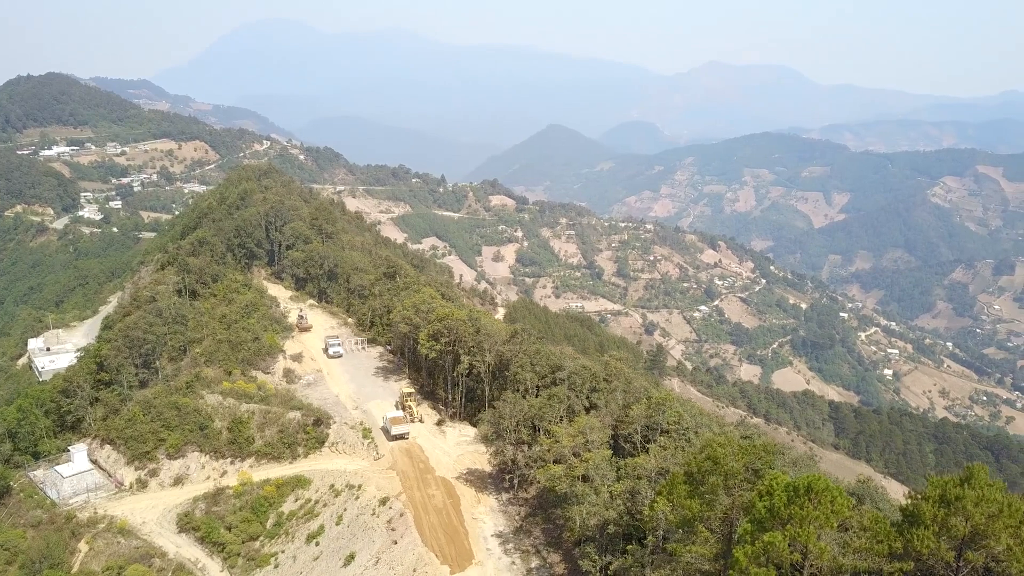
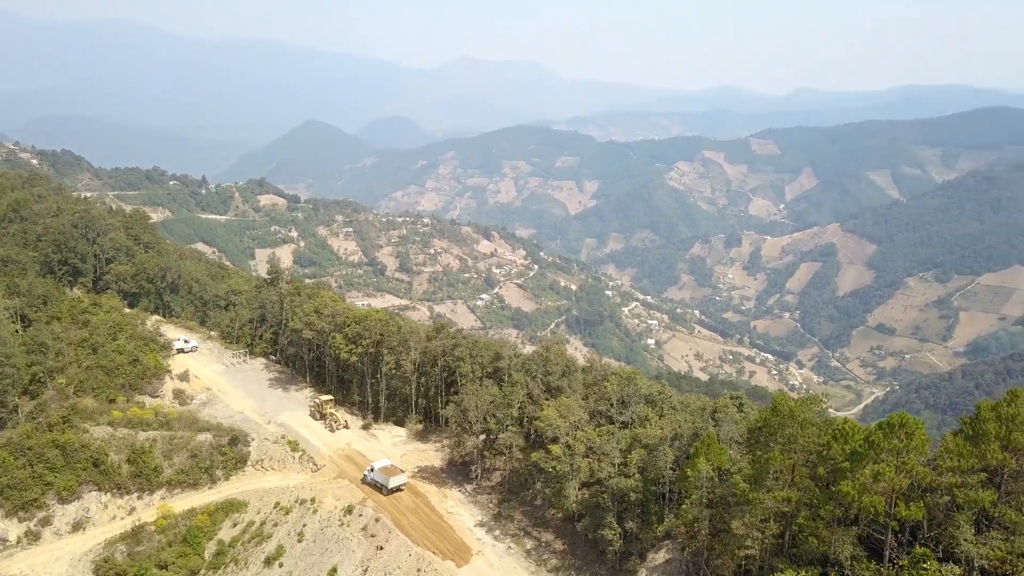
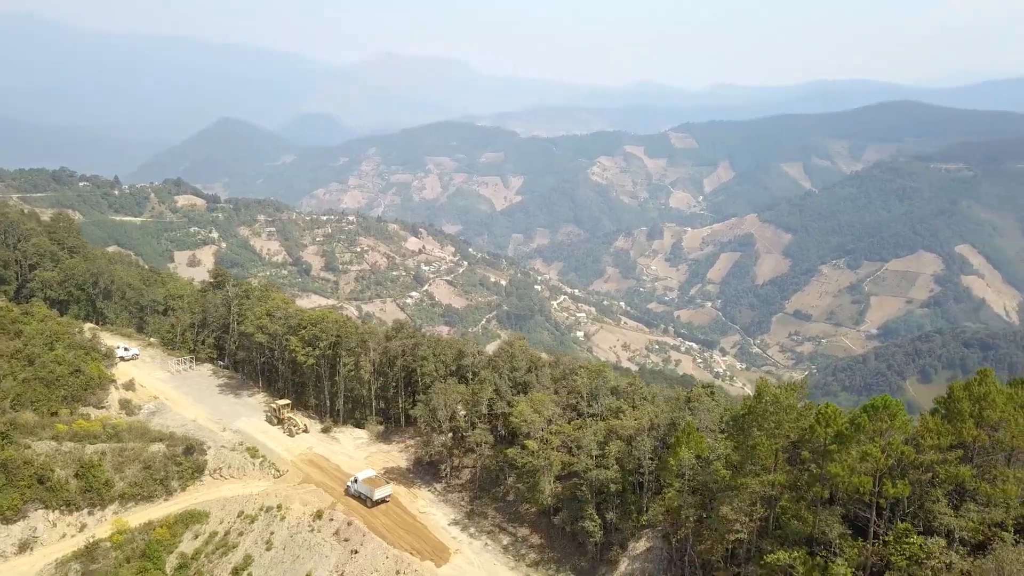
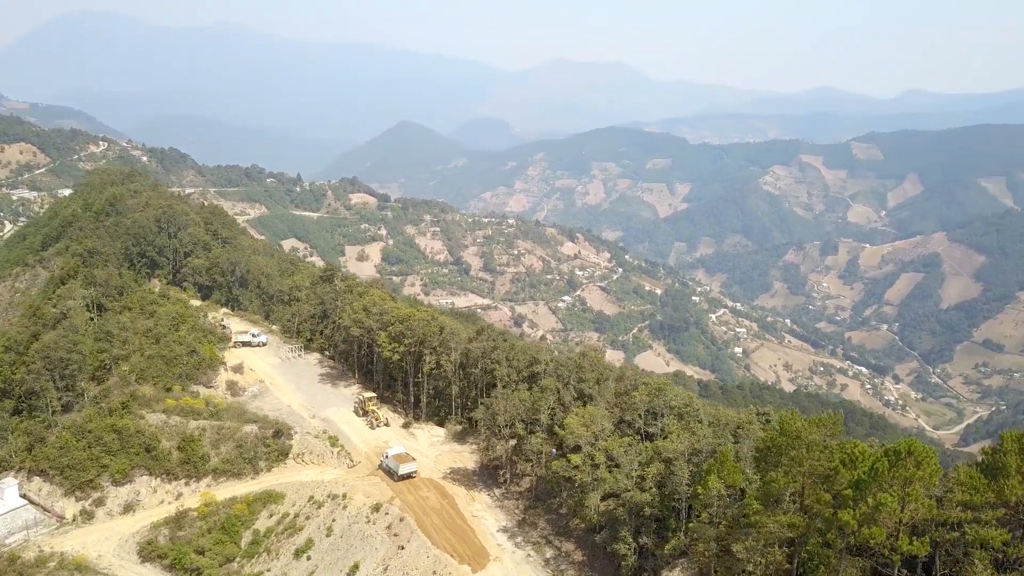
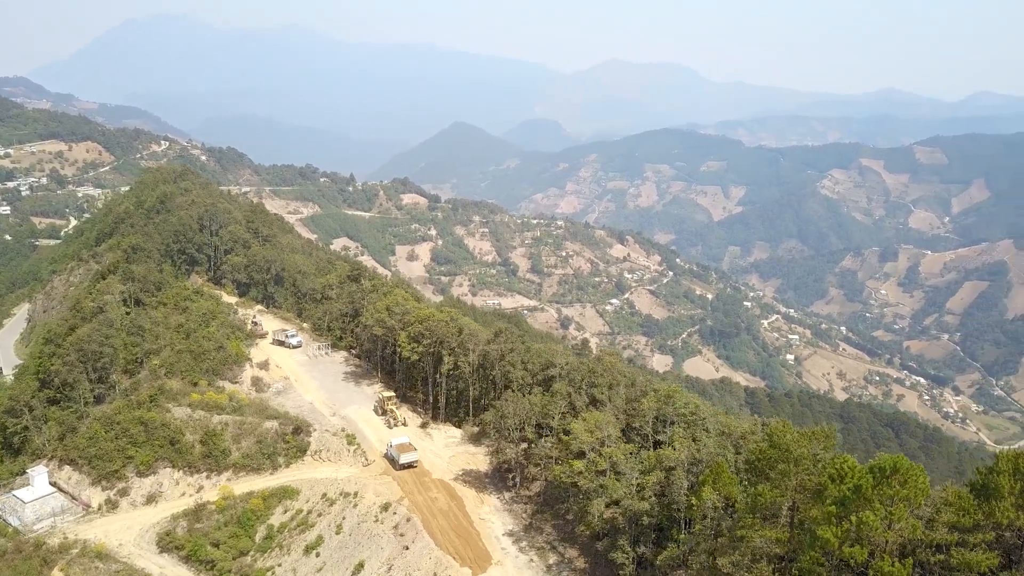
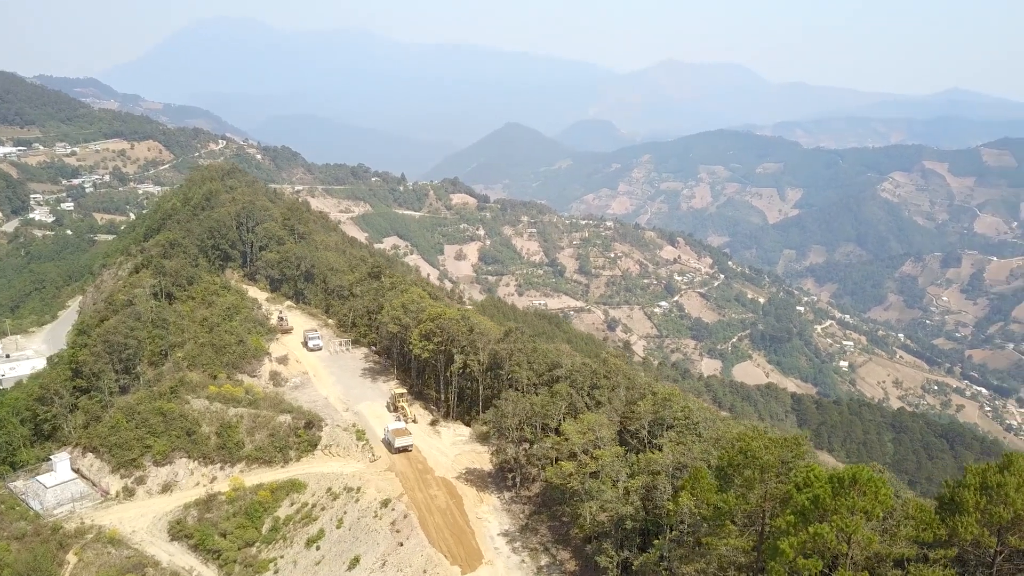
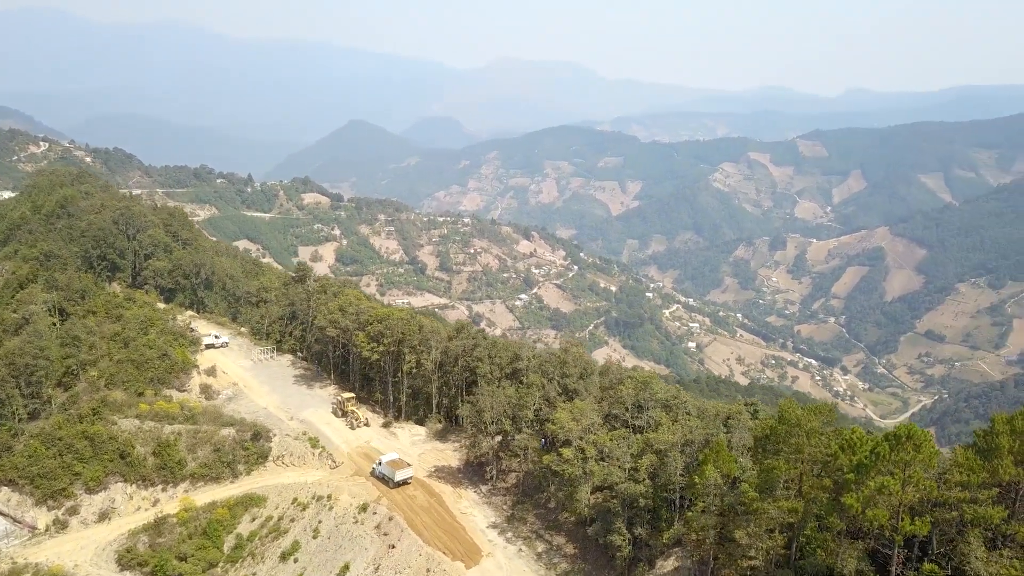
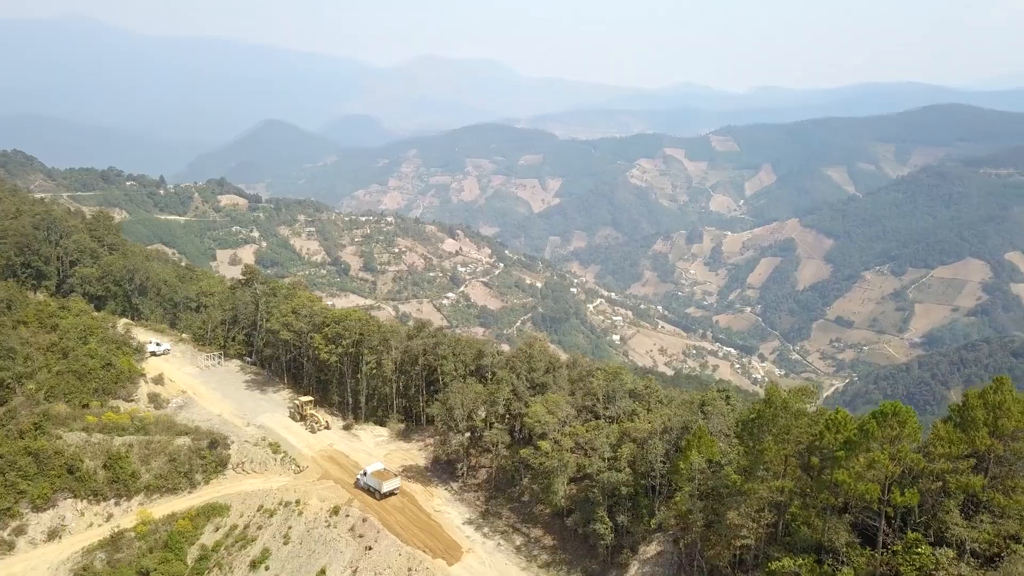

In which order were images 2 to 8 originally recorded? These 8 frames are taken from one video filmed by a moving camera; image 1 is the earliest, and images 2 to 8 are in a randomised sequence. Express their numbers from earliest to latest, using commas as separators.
6, 5, 4, 7, 2, 8, 3
